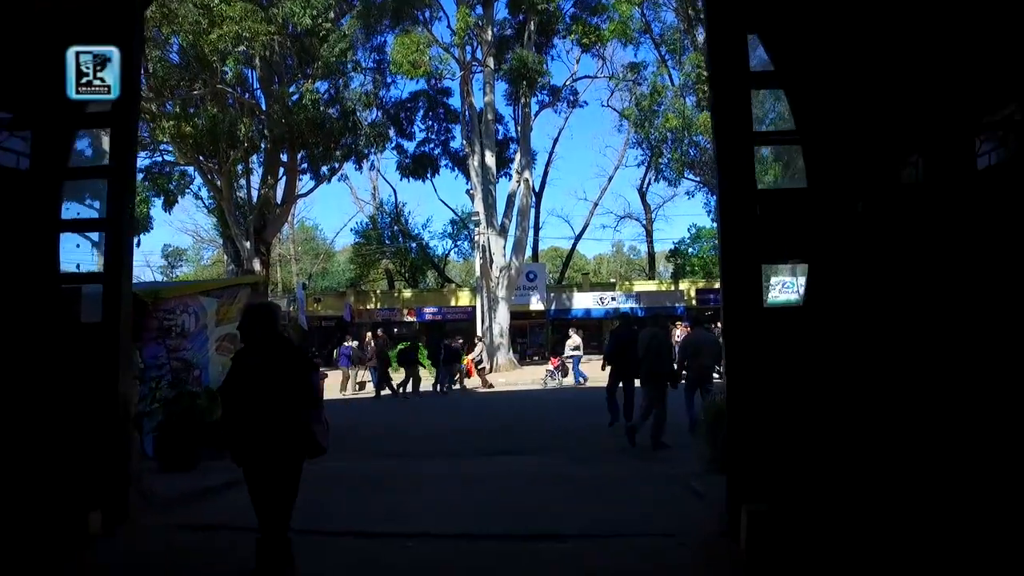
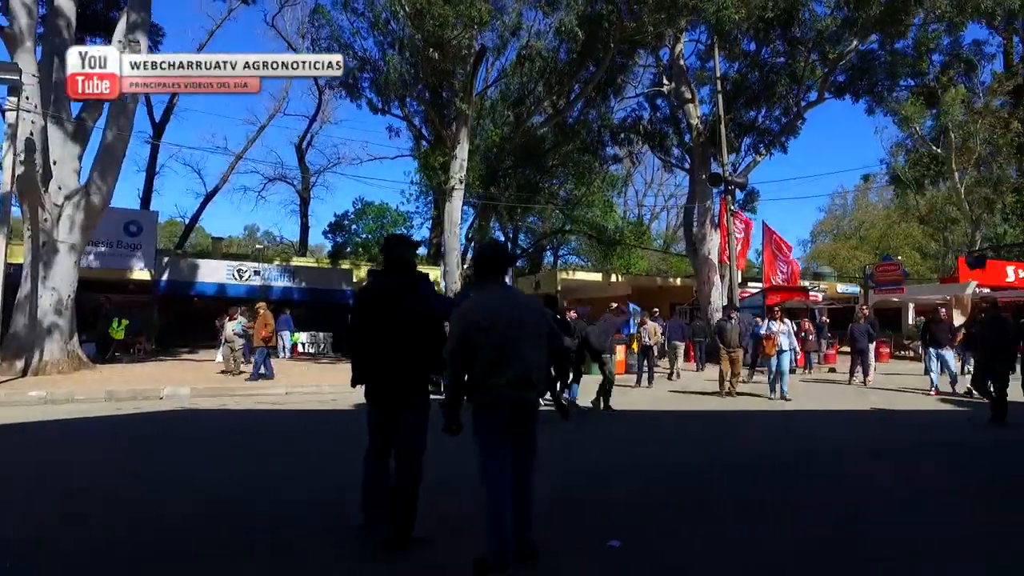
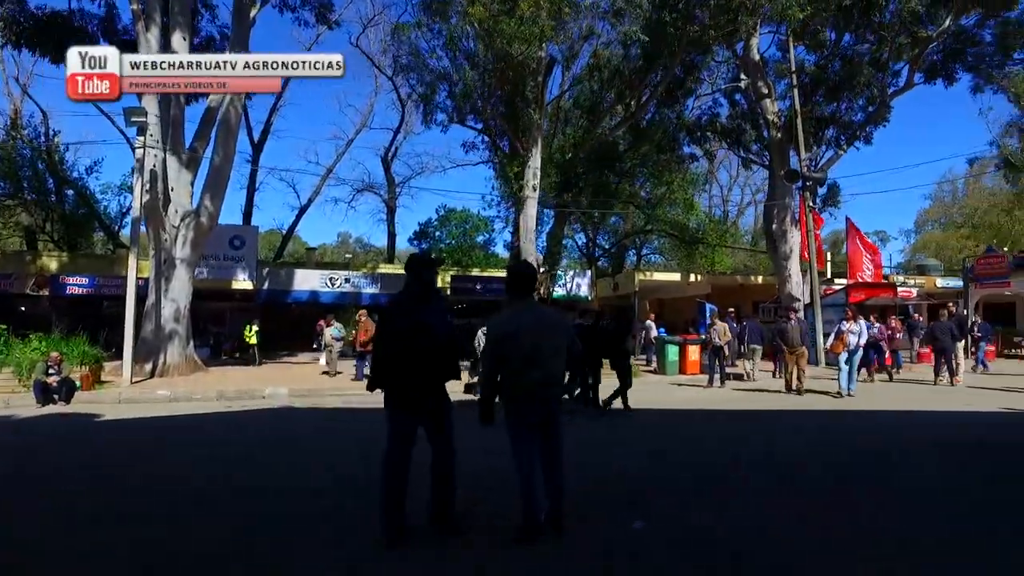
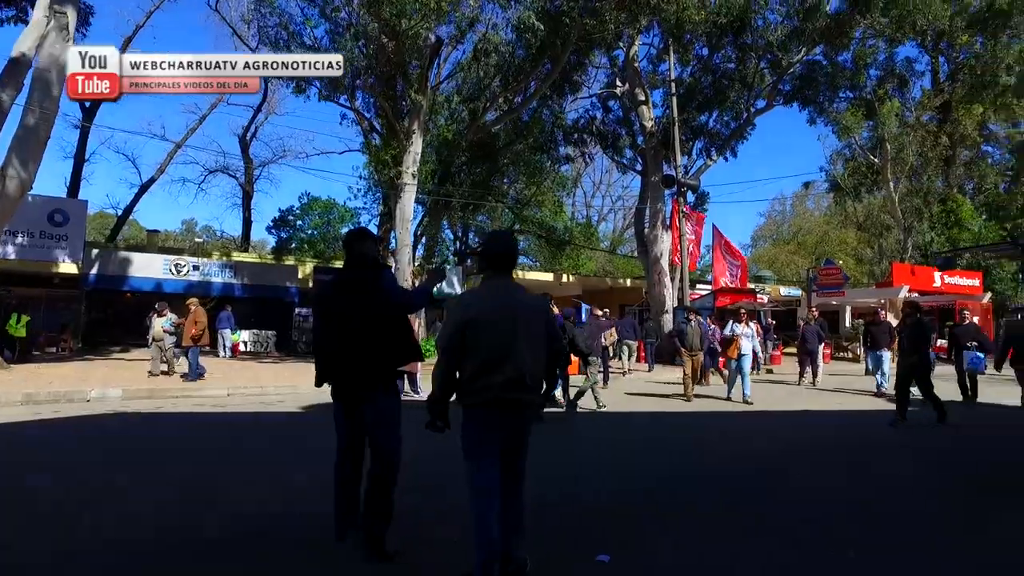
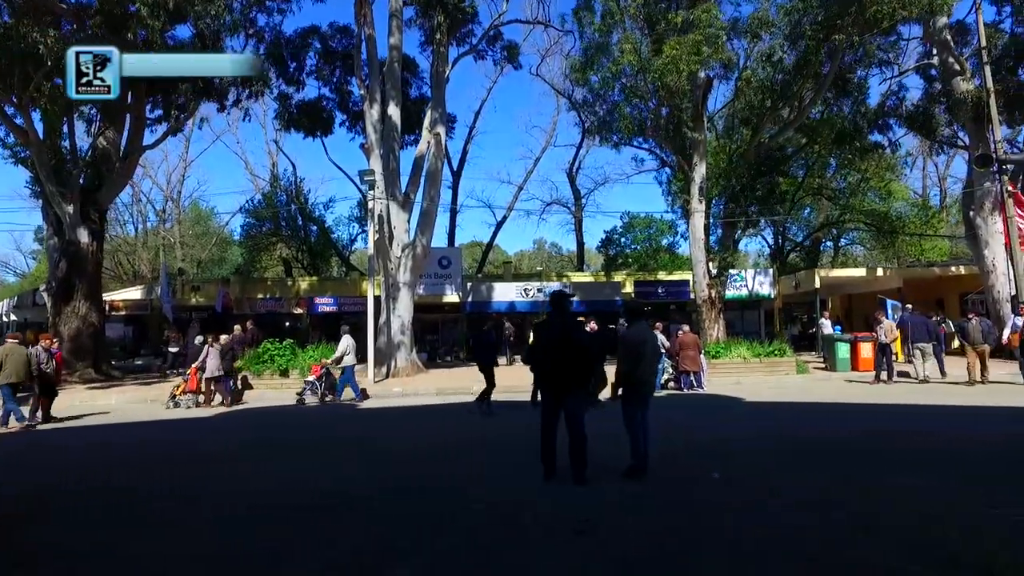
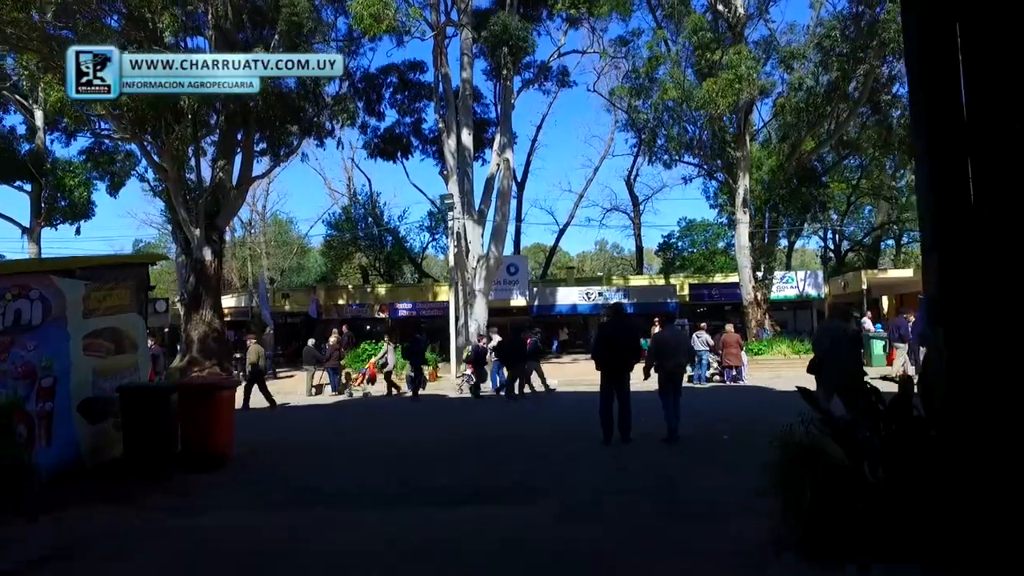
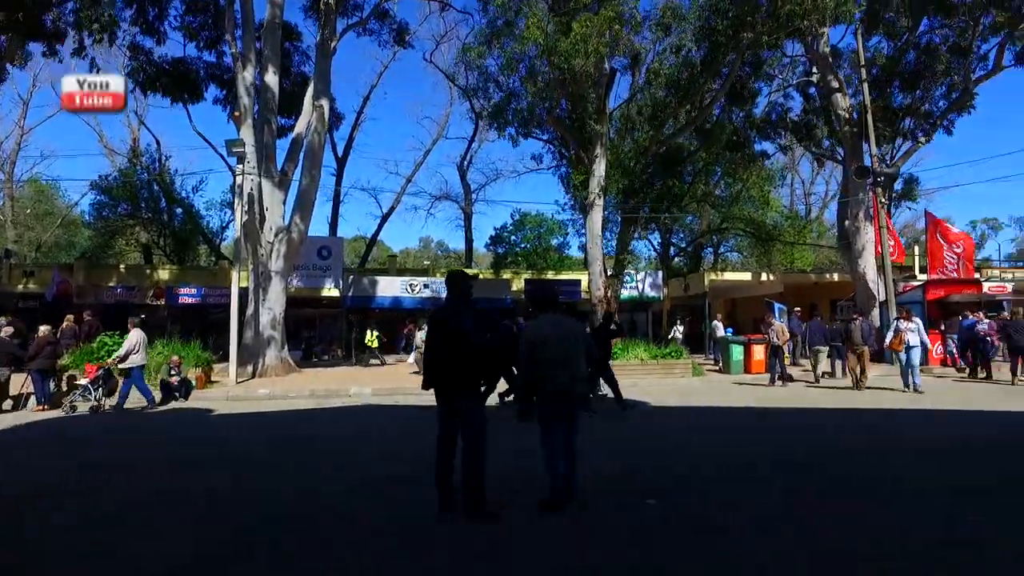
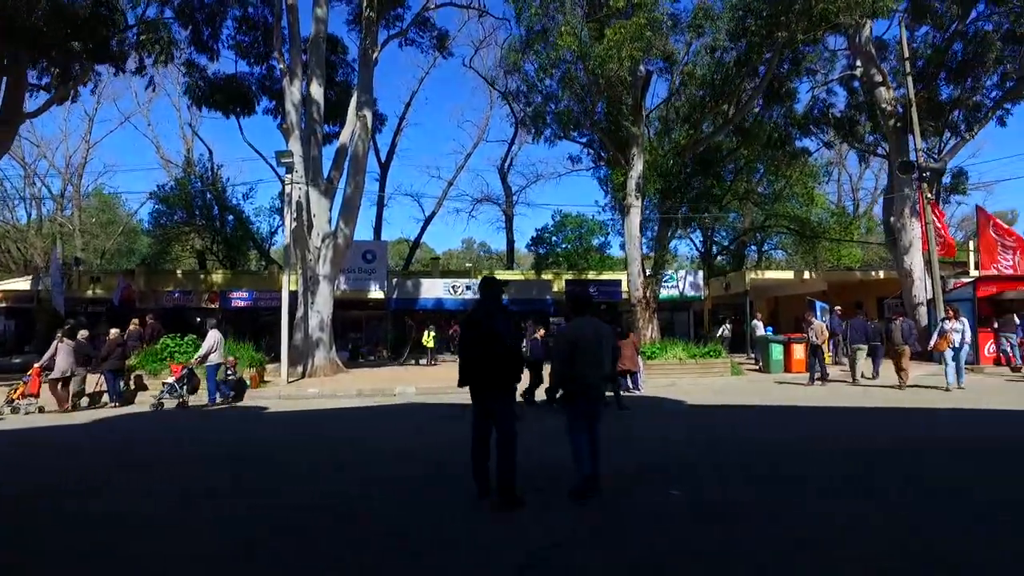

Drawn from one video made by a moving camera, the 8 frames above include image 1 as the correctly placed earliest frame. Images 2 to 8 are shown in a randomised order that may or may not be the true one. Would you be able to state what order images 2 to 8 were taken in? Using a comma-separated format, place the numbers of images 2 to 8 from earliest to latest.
6, 5, 8, 7, 3, 2, 4
